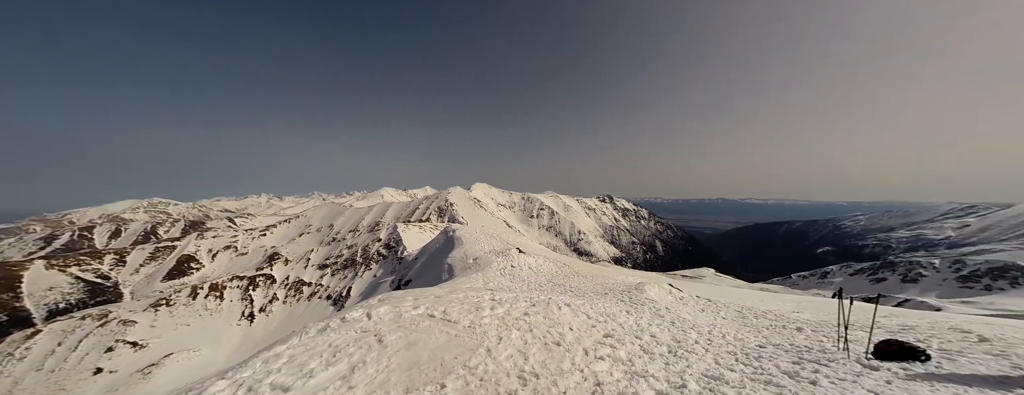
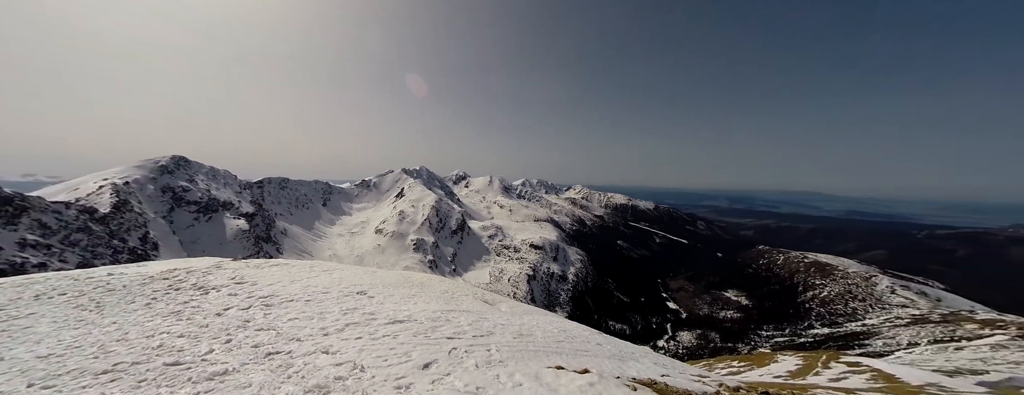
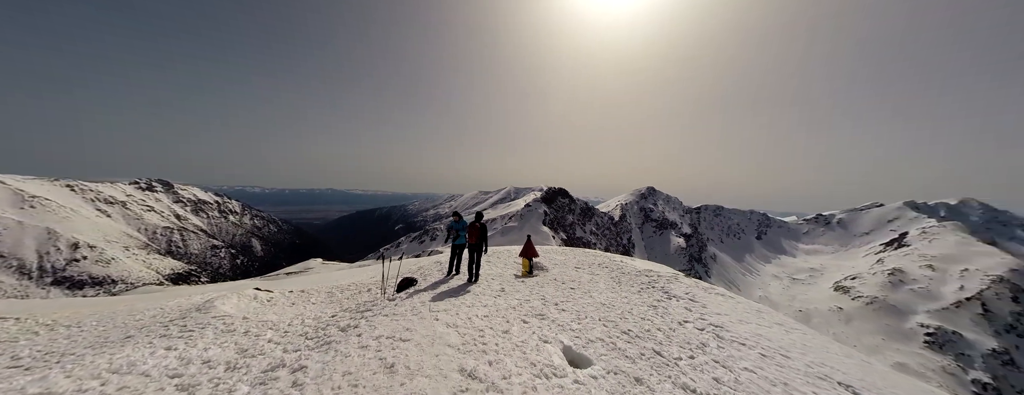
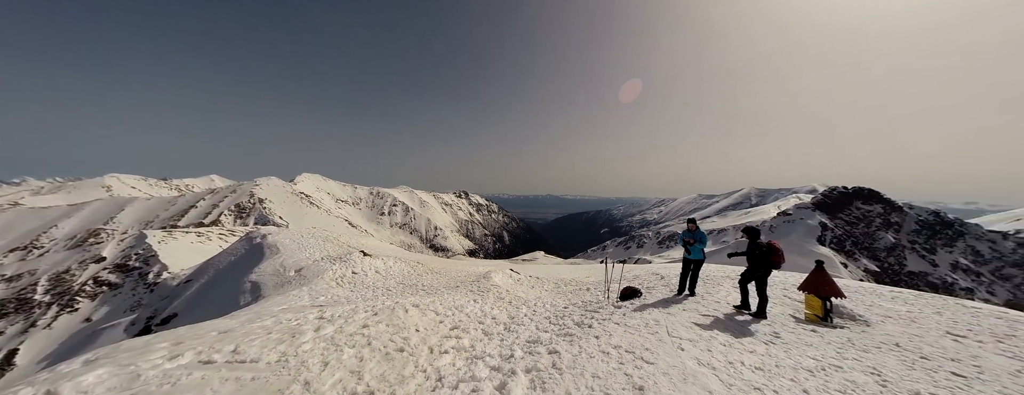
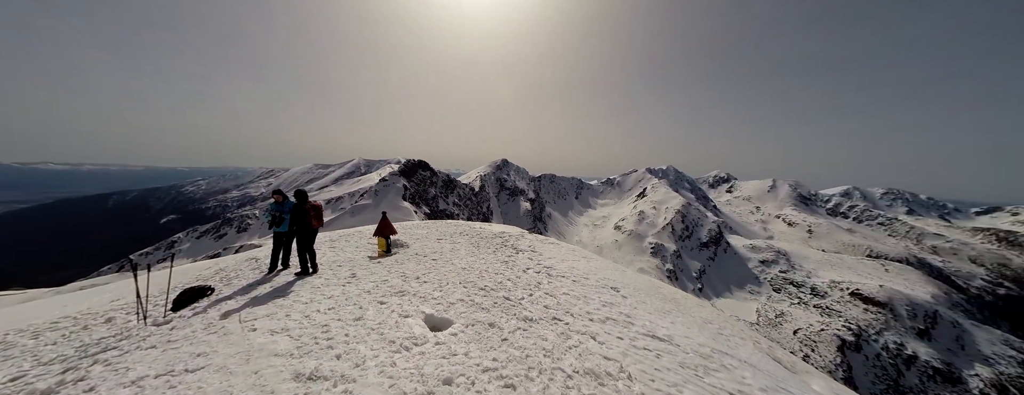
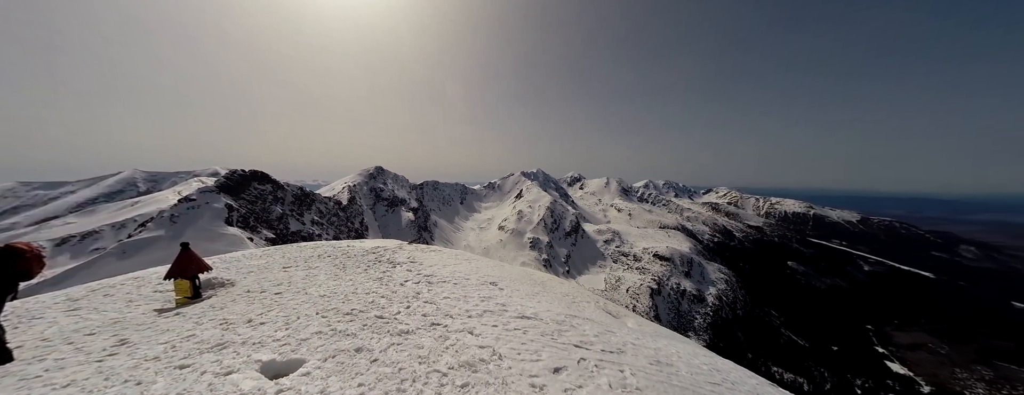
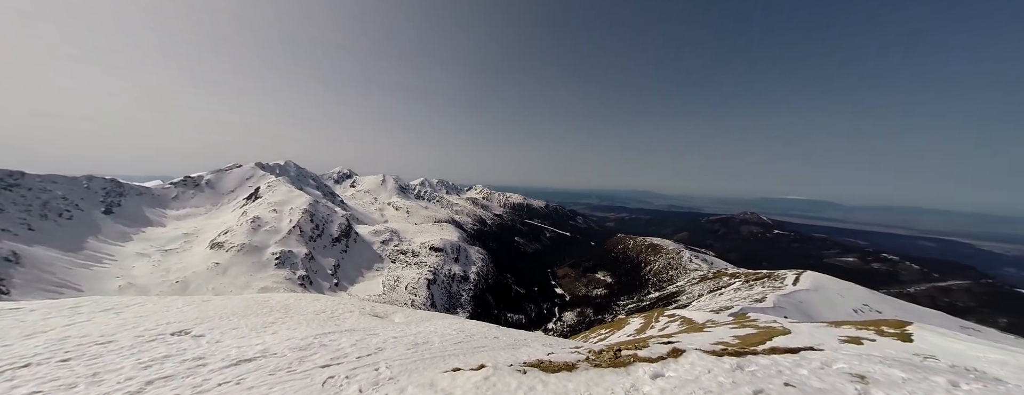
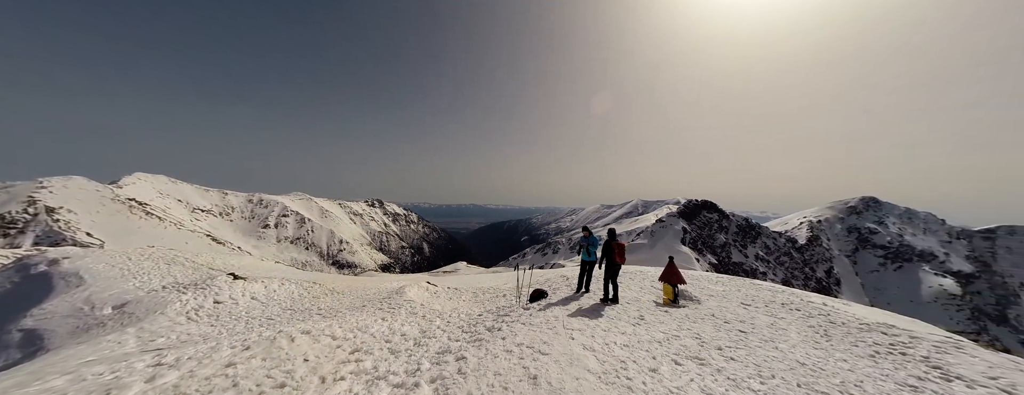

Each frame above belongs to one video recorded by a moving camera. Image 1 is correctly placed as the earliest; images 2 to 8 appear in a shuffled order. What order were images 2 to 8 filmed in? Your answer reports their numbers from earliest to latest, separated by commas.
4, 8, 3, 5, 6, 2, 7
